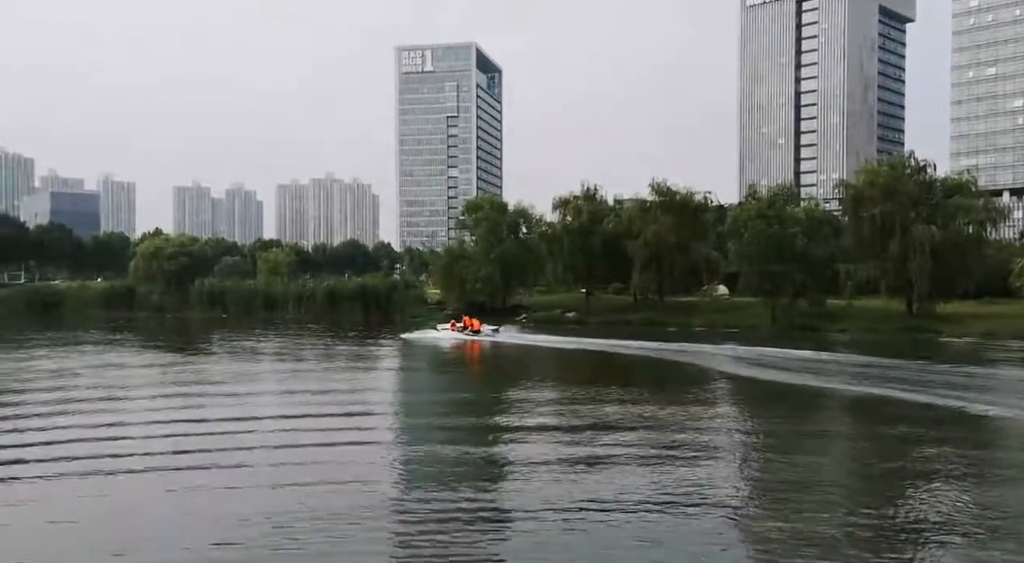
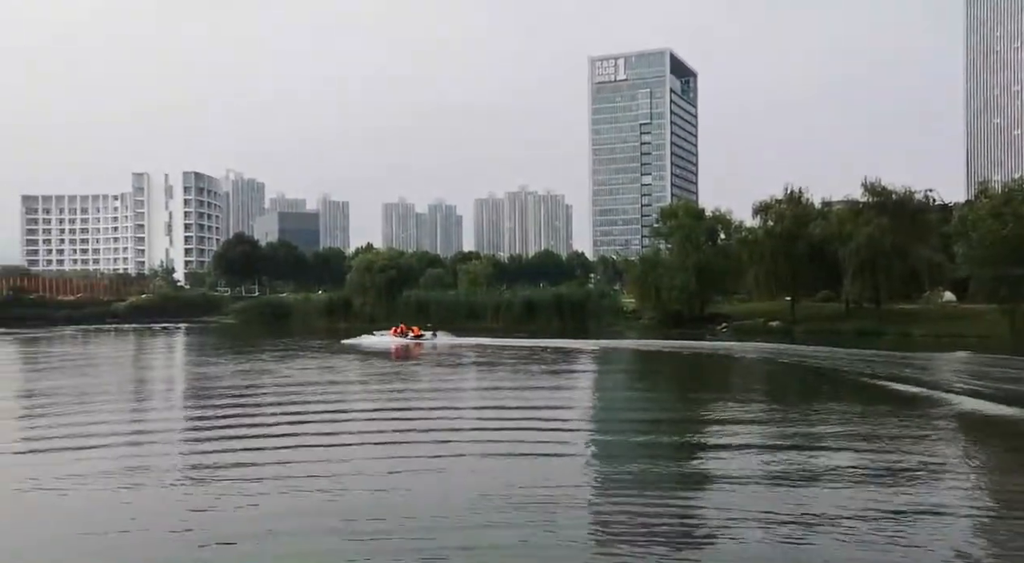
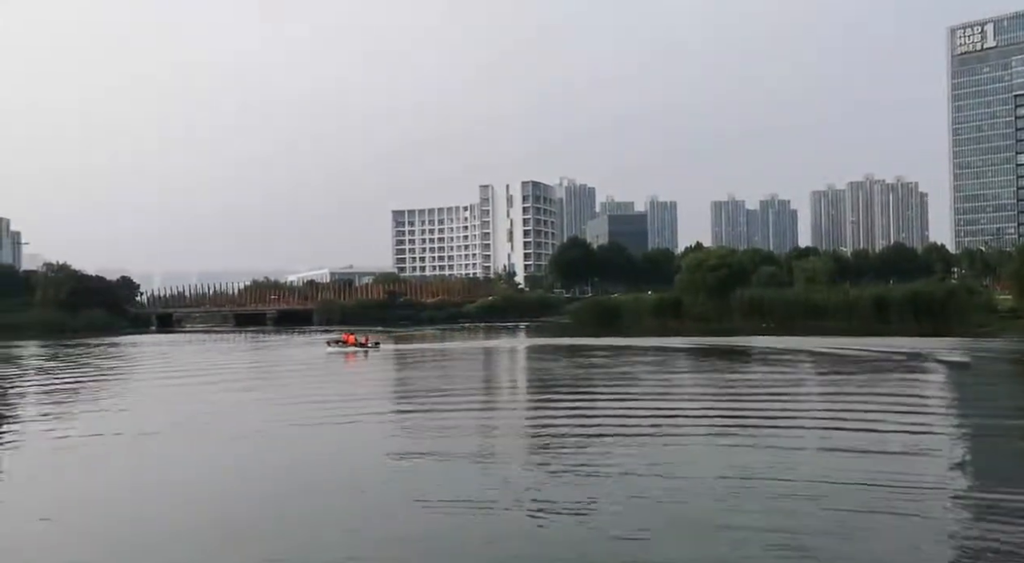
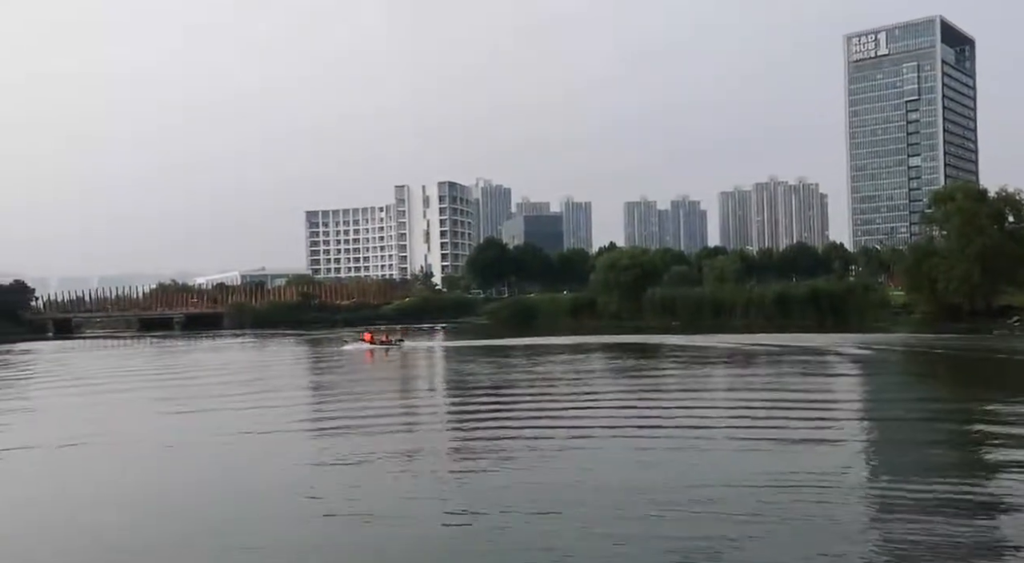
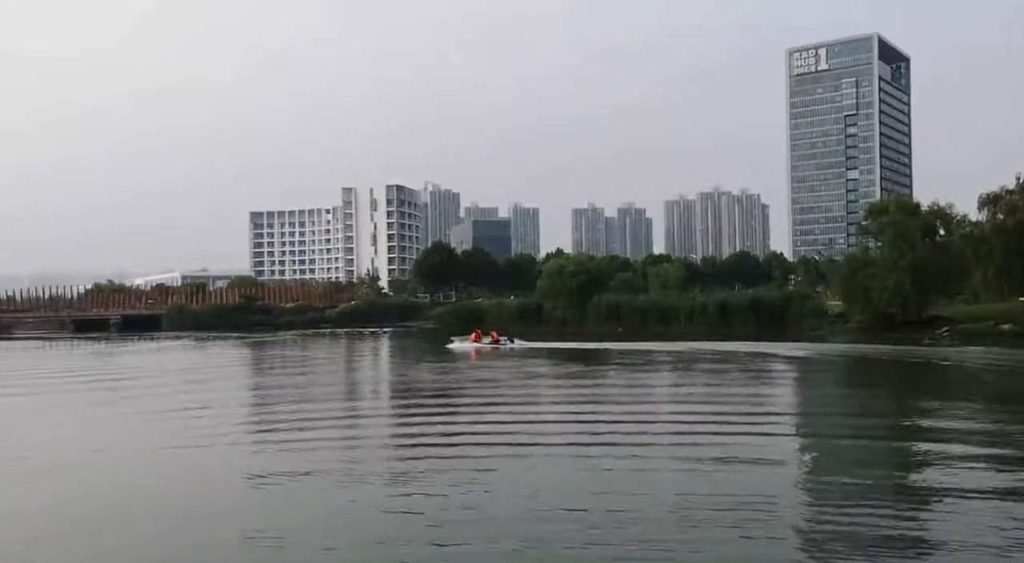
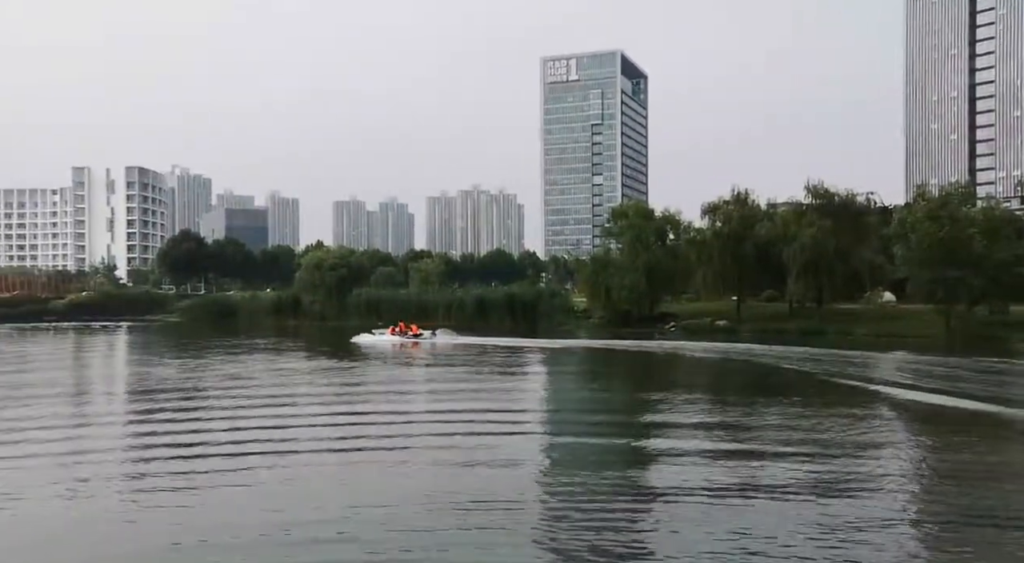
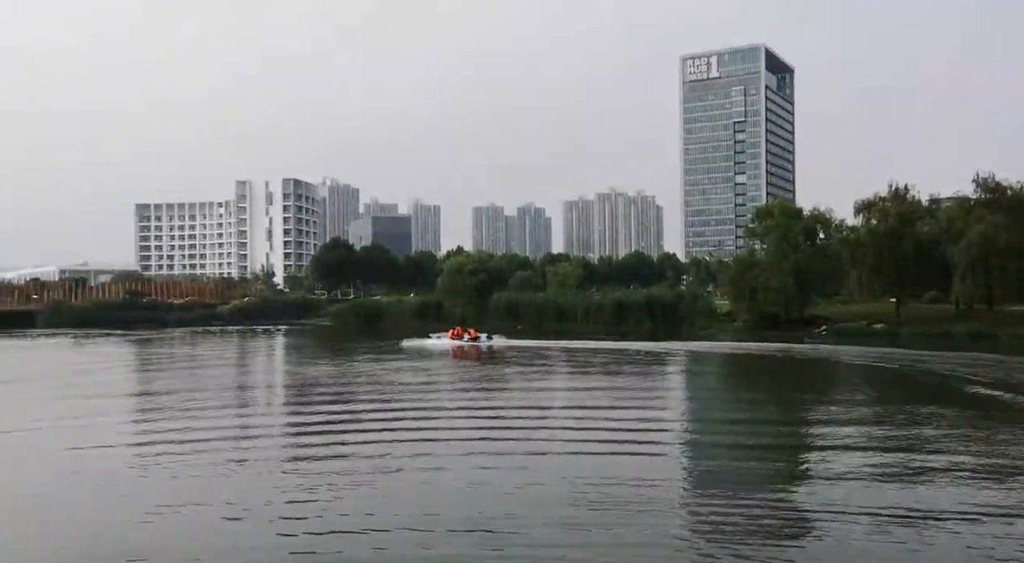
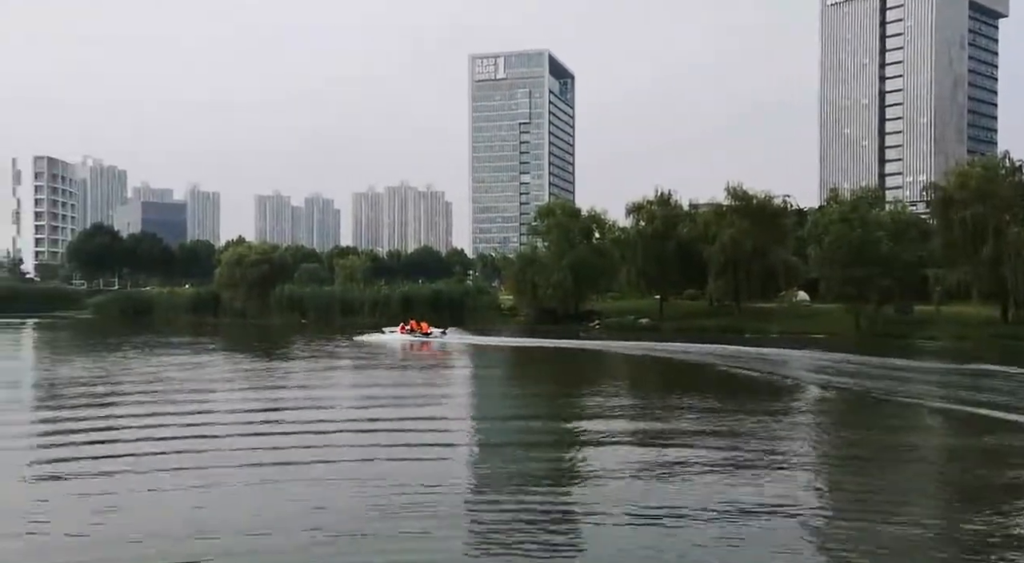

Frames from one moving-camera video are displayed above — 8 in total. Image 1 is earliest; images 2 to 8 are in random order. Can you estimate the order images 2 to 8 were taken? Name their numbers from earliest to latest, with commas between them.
8, 6, 2, 7, 5, 4, 3
